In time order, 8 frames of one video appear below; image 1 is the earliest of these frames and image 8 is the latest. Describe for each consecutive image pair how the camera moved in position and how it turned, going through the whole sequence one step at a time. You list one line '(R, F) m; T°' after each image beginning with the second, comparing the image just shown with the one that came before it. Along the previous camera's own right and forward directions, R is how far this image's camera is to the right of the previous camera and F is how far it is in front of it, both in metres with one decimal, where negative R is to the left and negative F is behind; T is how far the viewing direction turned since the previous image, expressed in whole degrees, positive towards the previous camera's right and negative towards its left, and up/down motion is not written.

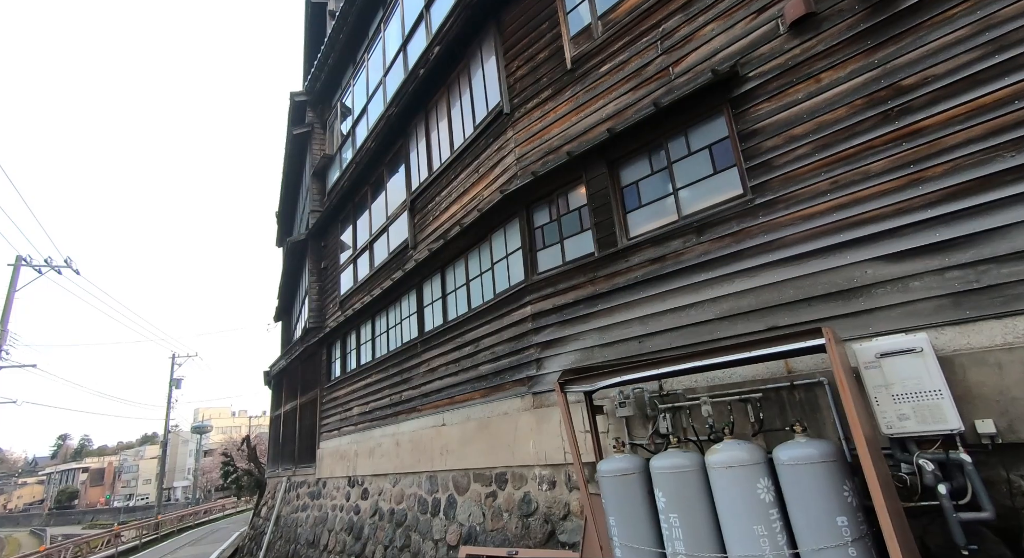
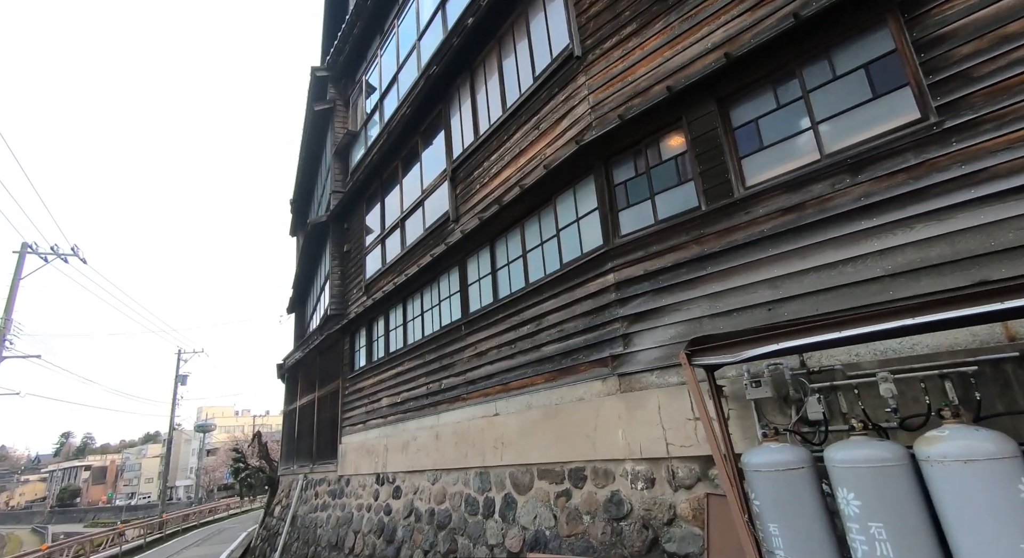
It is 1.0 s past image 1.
(-0.6, +0.7) m; 0°
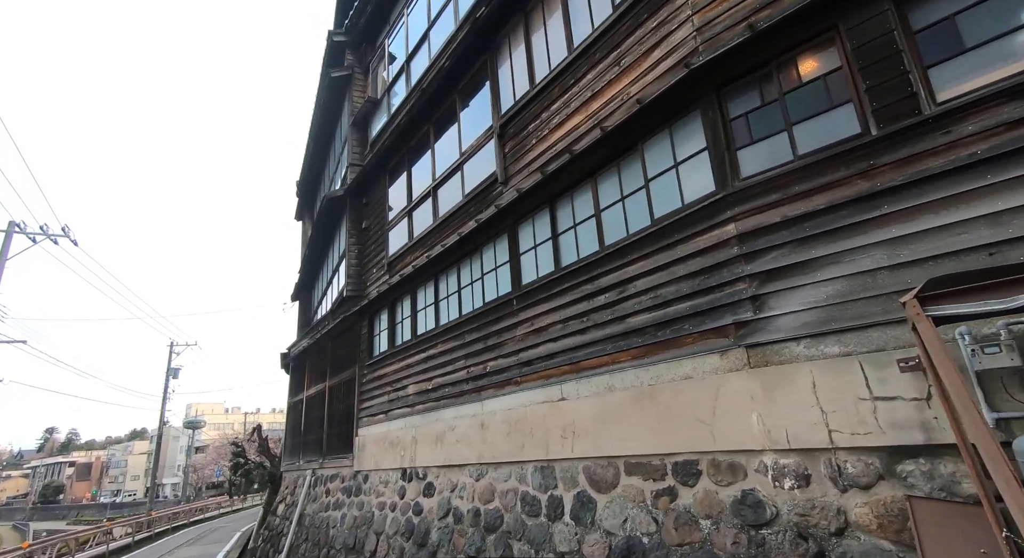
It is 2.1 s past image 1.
(-0.7, +0.8) m; +1°
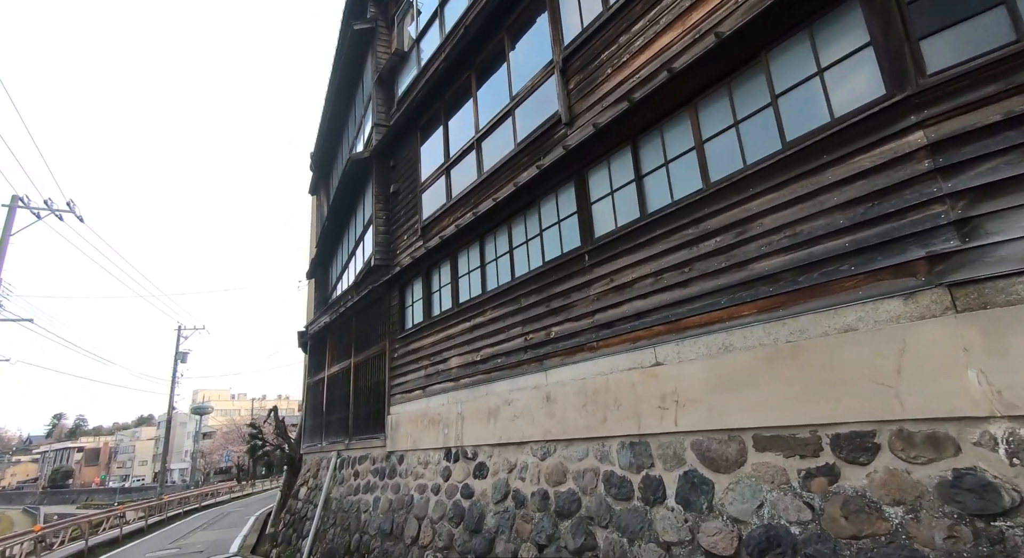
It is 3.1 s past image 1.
(-0.6, +0.7) m; 0°
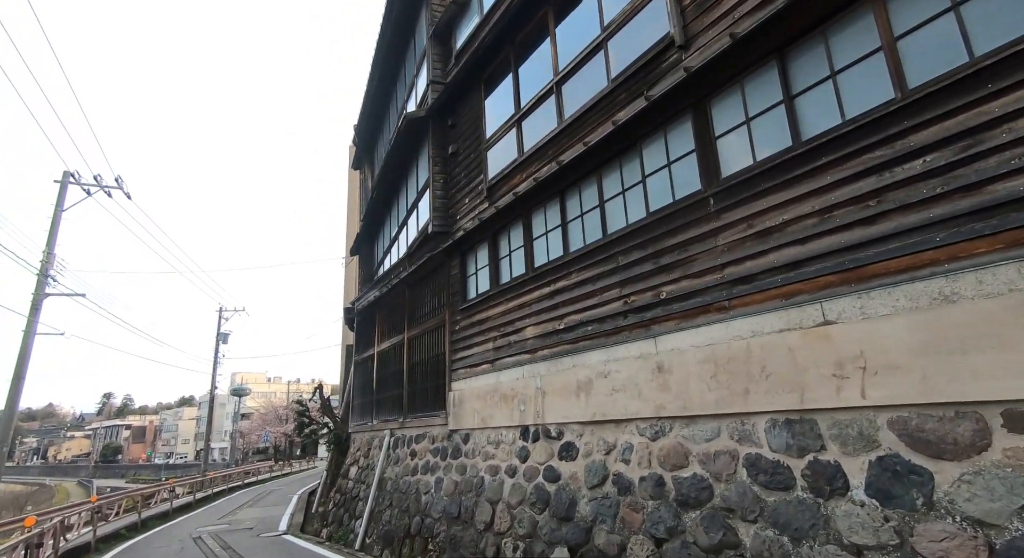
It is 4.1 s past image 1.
(-0.6, +0.7) m; -3°
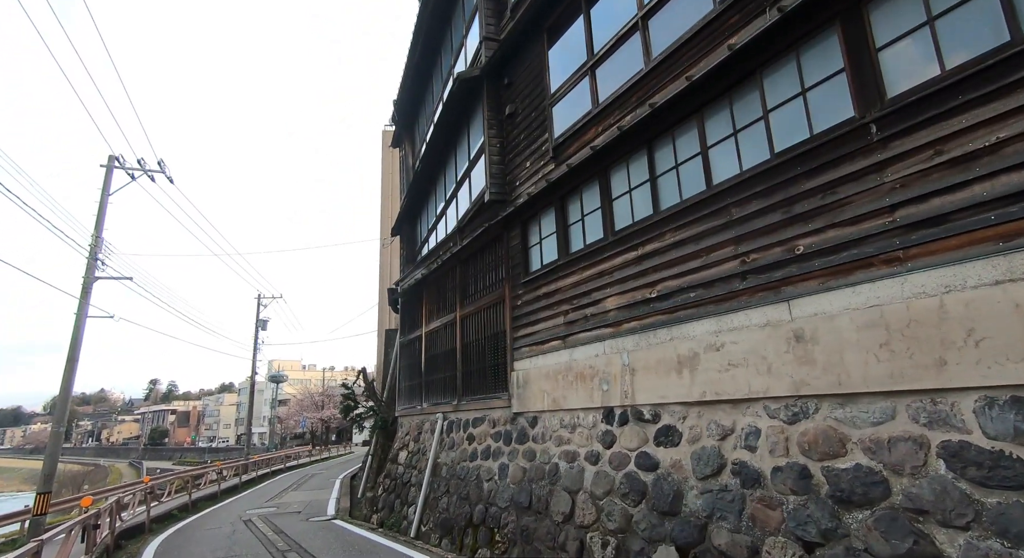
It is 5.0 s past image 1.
(-0.5, +0.7) m; -3°
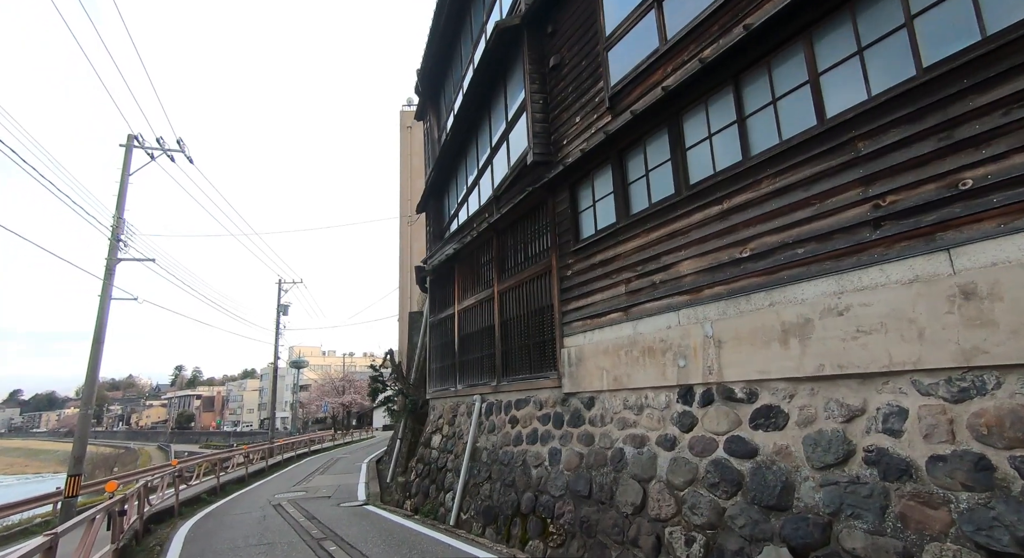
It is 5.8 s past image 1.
(-0.4, +0.7) m; -2°
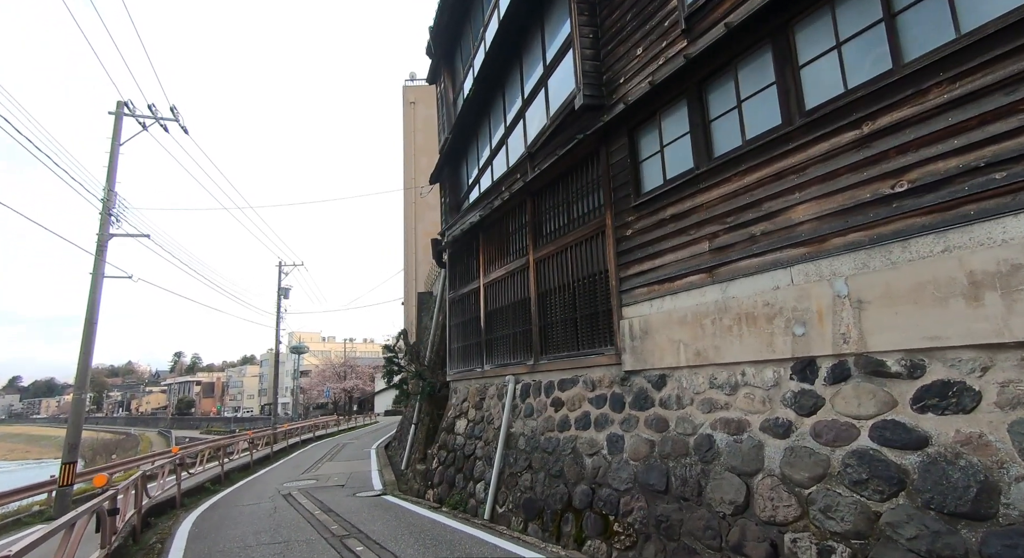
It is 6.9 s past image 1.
(-0.6, +1.0) m; 0°
